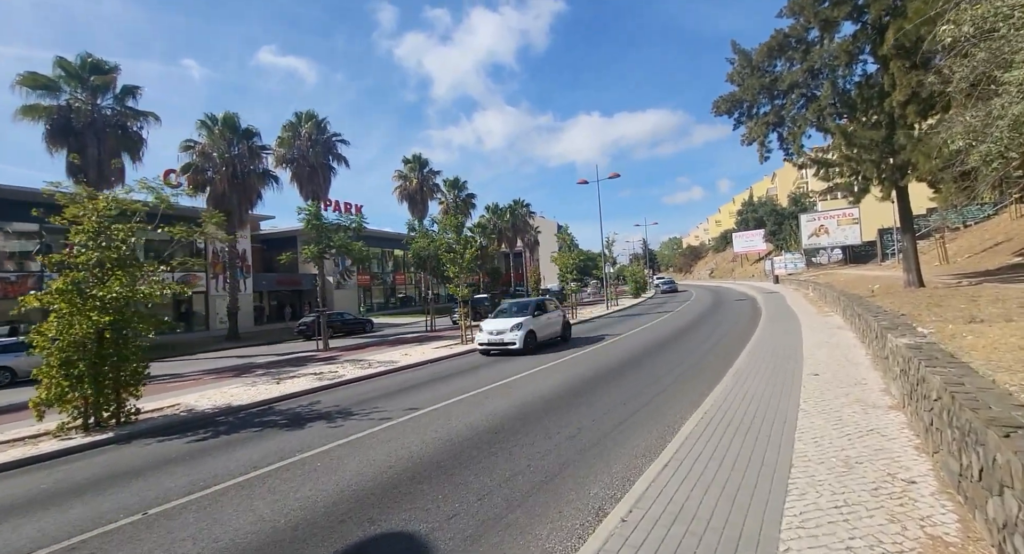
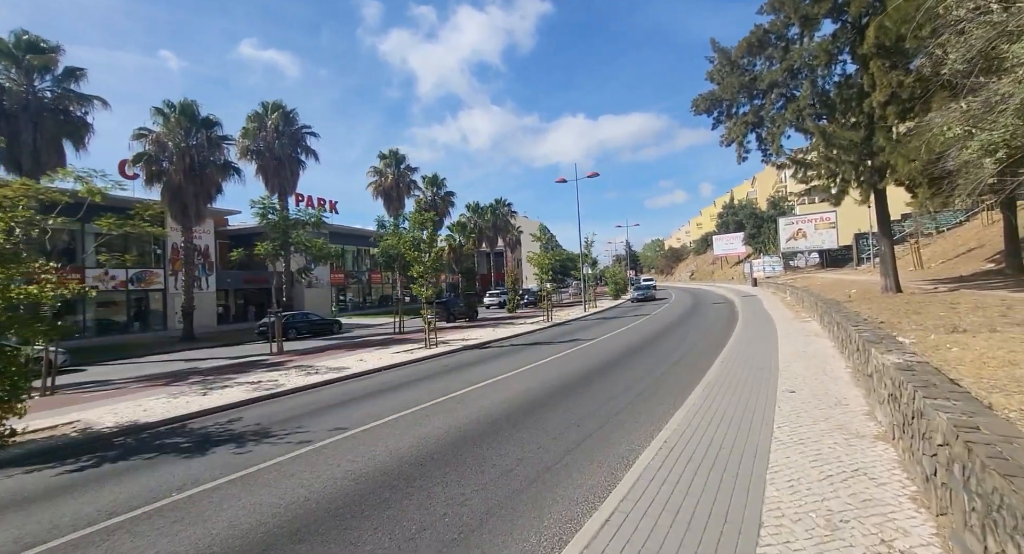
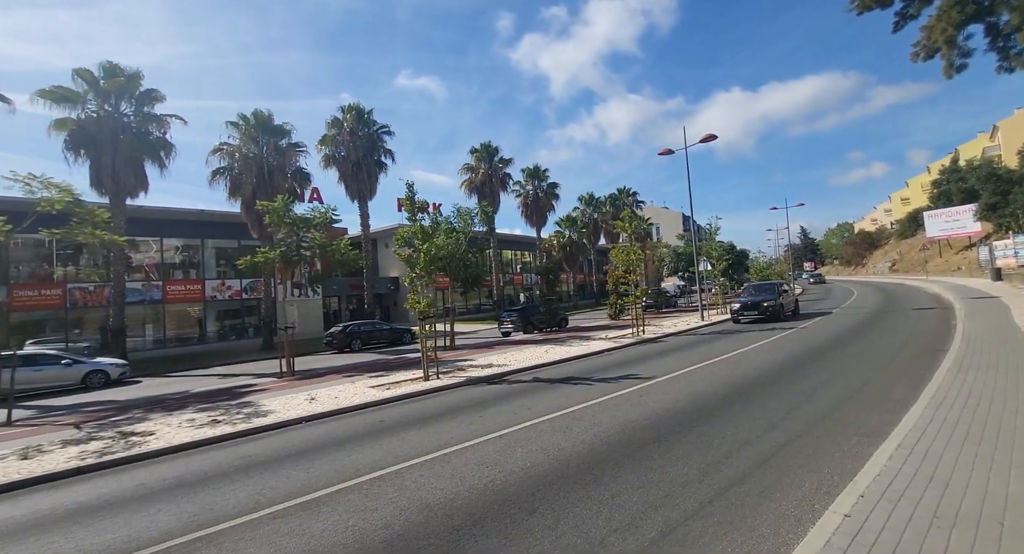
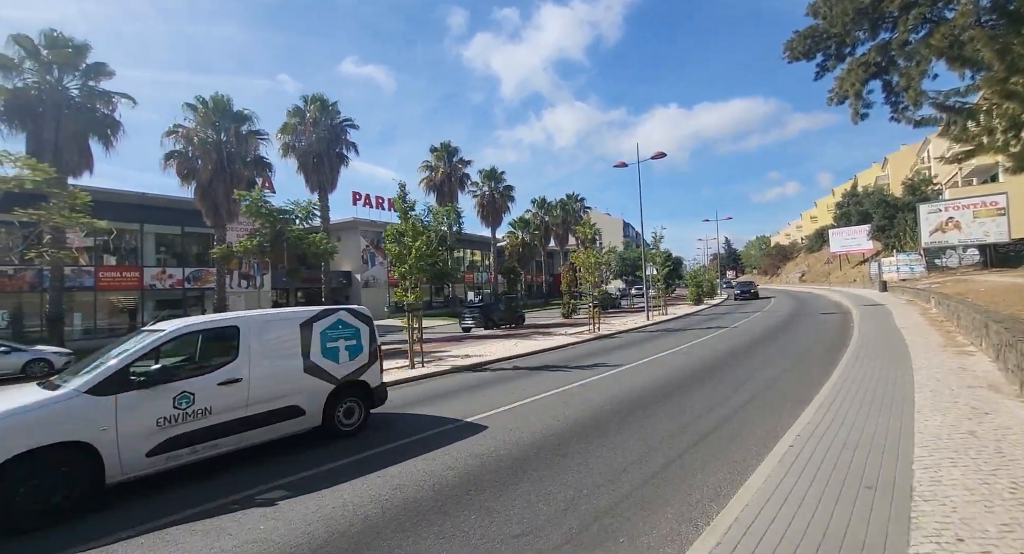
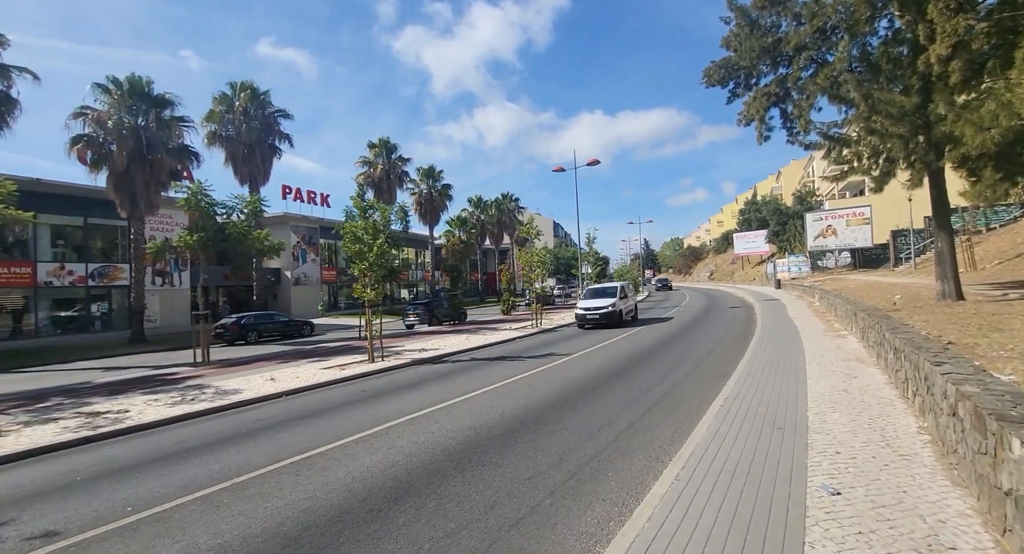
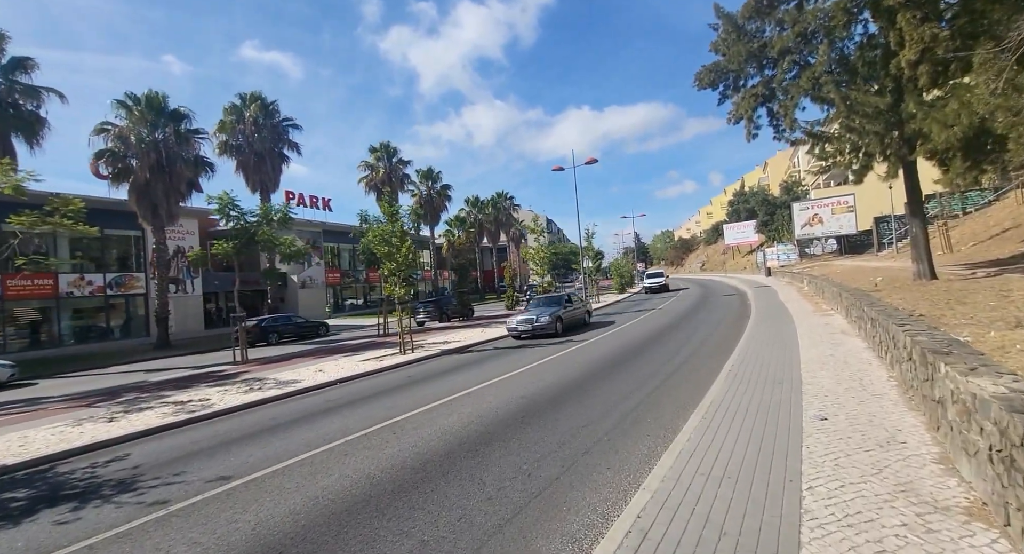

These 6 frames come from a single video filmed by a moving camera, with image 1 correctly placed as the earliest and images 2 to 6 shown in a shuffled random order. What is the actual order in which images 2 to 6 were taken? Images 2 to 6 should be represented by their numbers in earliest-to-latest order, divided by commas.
2, 6, 5, 4, 3
